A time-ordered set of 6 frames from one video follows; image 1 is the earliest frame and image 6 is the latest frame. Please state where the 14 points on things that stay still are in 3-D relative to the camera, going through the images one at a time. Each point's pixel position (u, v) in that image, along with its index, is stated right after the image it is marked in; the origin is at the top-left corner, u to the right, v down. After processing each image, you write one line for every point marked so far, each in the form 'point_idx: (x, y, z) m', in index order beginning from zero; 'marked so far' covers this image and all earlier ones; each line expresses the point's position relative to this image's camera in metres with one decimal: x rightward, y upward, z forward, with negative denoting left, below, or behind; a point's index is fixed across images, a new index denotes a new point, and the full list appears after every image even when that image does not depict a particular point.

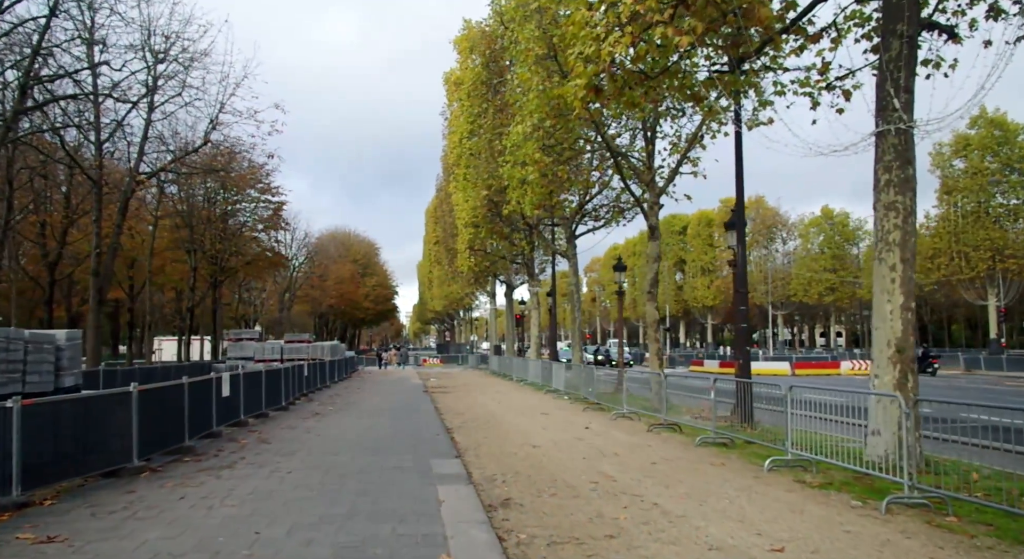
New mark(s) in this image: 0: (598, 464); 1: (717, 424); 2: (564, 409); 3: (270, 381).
0: (+1.2, -2.7, +10.2) m
1: (+4.1, -2.9, +14.3) m
2: (+1.4, -3.6, +19.3) m
3: (-6.2, -2.6, +18.3) m
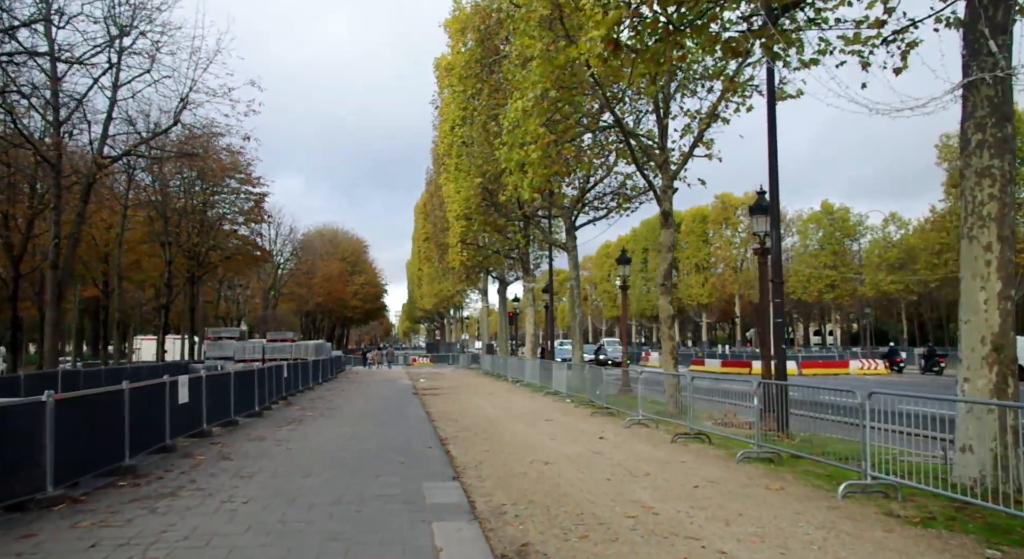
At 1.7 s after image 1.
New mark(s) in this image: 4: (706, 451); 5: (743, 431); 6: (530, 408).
0: (+1.4, -2.5, +8.3) m
1: (+4.1, -2.7, +12.4) m
2: (+1.4, -3.4, +17.4) m
3: (-6.2, -2.4, +16.3) m
4: (+3.2, -2.9, +11.6) m
5: (+4.0, -2.7, +12.8) m
6: (+0.5, -3.6, +19.6) m
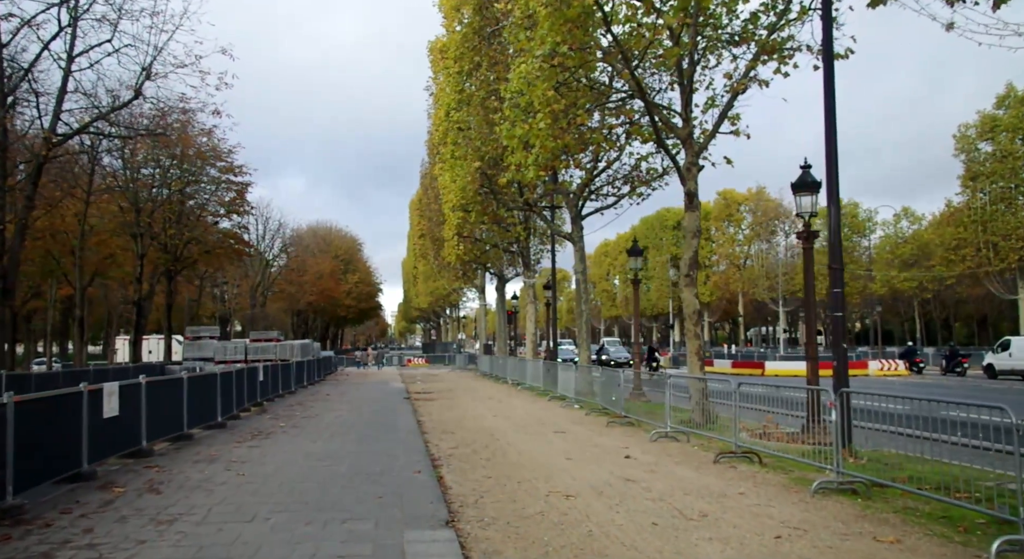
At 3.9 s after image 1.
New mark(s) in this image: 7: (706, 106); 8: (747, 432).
0: (+1.5, -2.2, +6.0) m
1: (+4.3, -2.5, +10.2) m
2: (+1.5, -3.1, +15.1) m
3: (-6.1, -2.2, +13.9) m
4: (+3.3, -2.6, +9.3) m
5: (+4.1, -2.5, +10.5) m
6: (+0.6, -3.3, +17.3) m
7: (+5.0, +4.4, +18.0) m
8: (+3.9, -2.6, +12.0) m
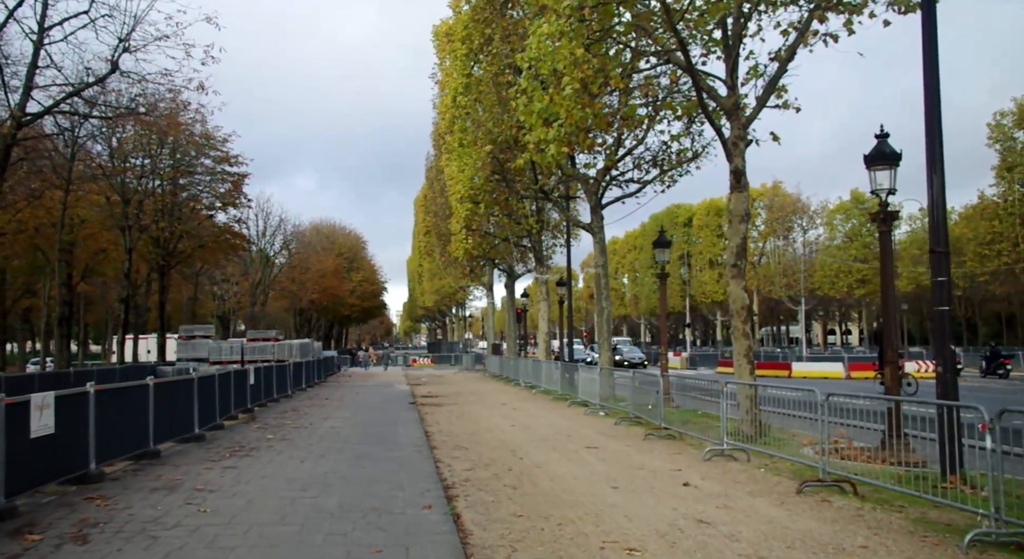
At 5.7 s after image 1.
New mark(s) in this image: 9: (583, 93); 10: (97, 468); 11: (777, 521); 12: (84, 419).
0: (+1.9, -2.1, +4.0) m
1: (+4.6, -2.3, +8.1) m
2: (+1.9, -2.9, +13.0) m
3: (-5.7, -2.0, +11.9) m
4: (+3.7, -2.5, +7.3) m
5: (+4.5, -2.3, +8.5) m
6: (+1.0, -3.2, +15.2) m
7: (+5.4, +4.6, +16.0) m
8: (+4.3, -2.4, +9.9) m
9: (+1.4, +3.7, +14.2) m
10: (-5.2, -2.4, +8.9) m
11: (+2.6, -2.4, +7.2) m
12: (-5.2, -1.7, +8.5) m
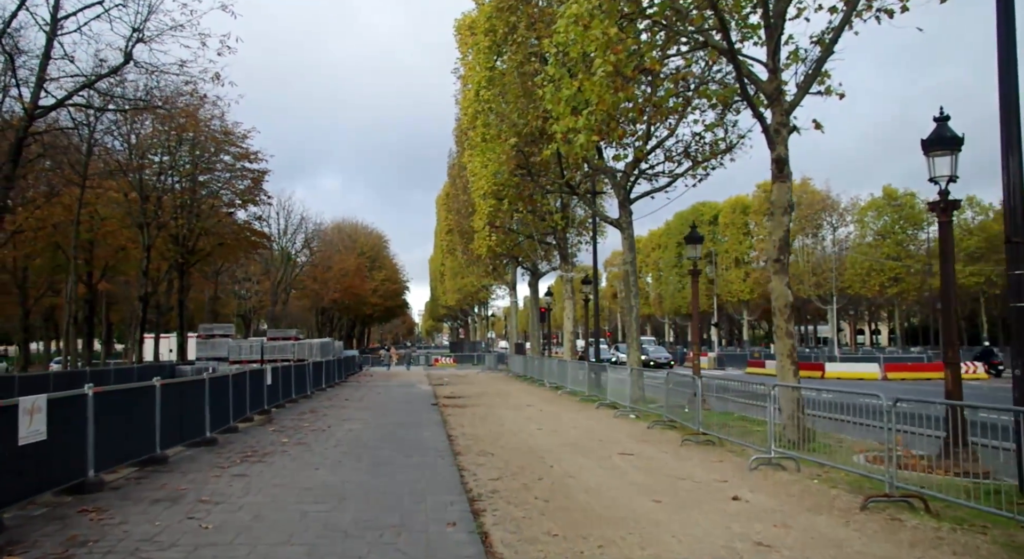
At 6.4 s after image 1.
0: (+2.1, -2.0, +3.1) m
1: (+5.0, -2.2, +7.2) m
2: (+2.4, -2.9, +12.2) m
3: (-5.3, -1.9, +11.3) m
4: (+4.0, -2.4, +6.4) m
5: (+4.9, -2.2, +7.6) m
6: (+1.6, -3.1, +14.4) m
7: (+6.0, +4.7, +15.0) m
8: (+4.7, -2.3, +9.0) m
9: (+1.9, +3.8, +13.4) m
10: (-4.9, -2.3, +8.3) m
11: (+3.0, -2.3, +6.3) m
12: (-4.8, -1.6, +7.9) m
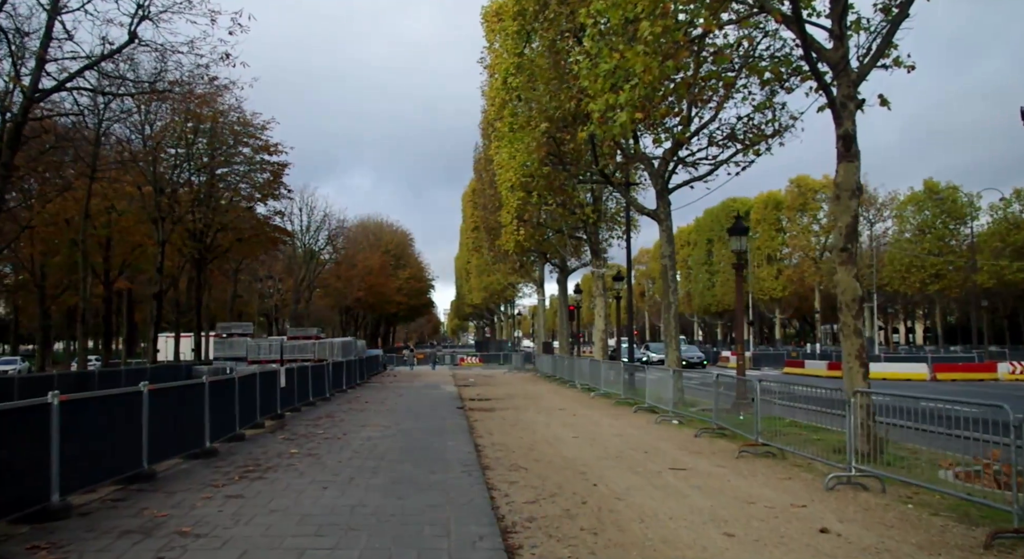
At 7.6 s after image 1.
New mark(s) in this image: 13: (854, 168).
0: (+2.3, -1.9, +1.7) m
1: (+5.3, -2.1, +5.6) m
2: (+3.0, -2.7, +10.7) m
3: (-4.8, -1.8, +10.2) m
4: (+4.4, -2.3, +4.9) m
5: (+5.2, -2.1, +6.0) m
6: (+2.2, -2.9, +13.0) m
7: (+6.6, +4.9, +13.4) m
8: (+5.1, -2.2, +7.5) m
9: (+2.5, +4.0, +11.9) m
10: (-4.5, -2.2, +7.1) m
11: (+3.3, -2.2, +4.9) m
12: (-4.5, -1.5, +6.8) m
13: (+5.8, +1.9, +11.9) m
